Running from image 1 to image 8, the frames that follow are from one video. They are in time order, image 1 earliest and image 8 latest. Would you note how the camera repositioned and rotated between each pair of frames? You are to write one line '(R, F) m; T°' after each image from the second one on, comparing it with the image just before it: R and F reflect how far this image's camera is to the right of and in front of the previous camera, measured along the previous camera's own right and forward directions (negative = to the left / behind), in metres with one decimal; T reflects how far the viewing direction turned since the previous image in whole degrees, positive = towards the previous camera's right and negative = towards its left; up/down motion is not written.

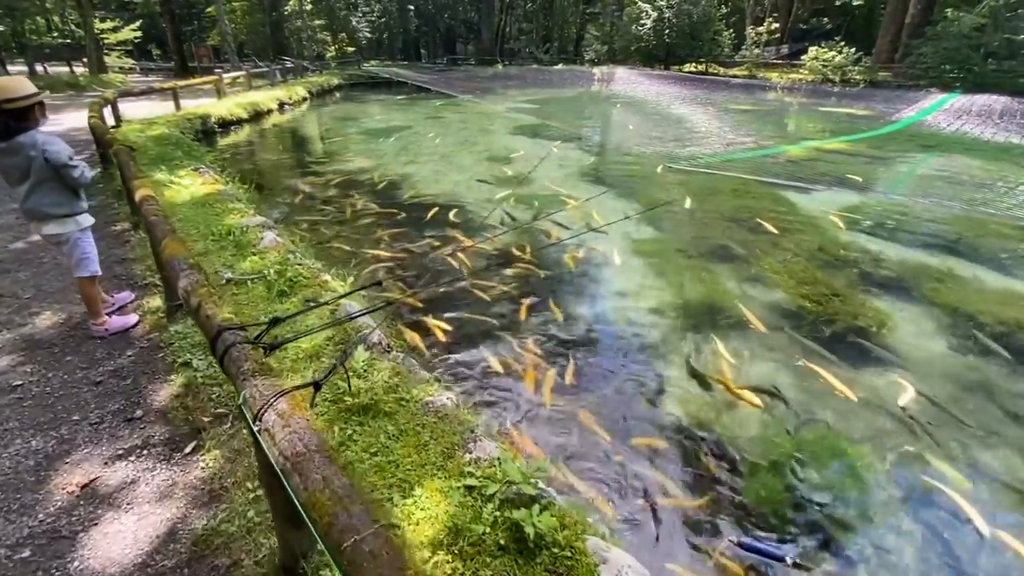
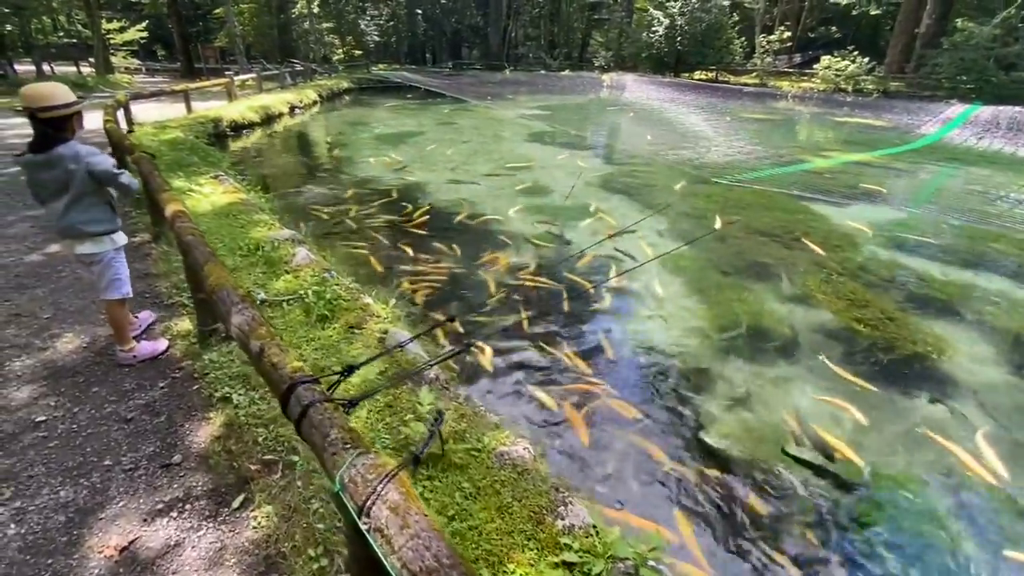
(-0.3, +0.2) m; 0°
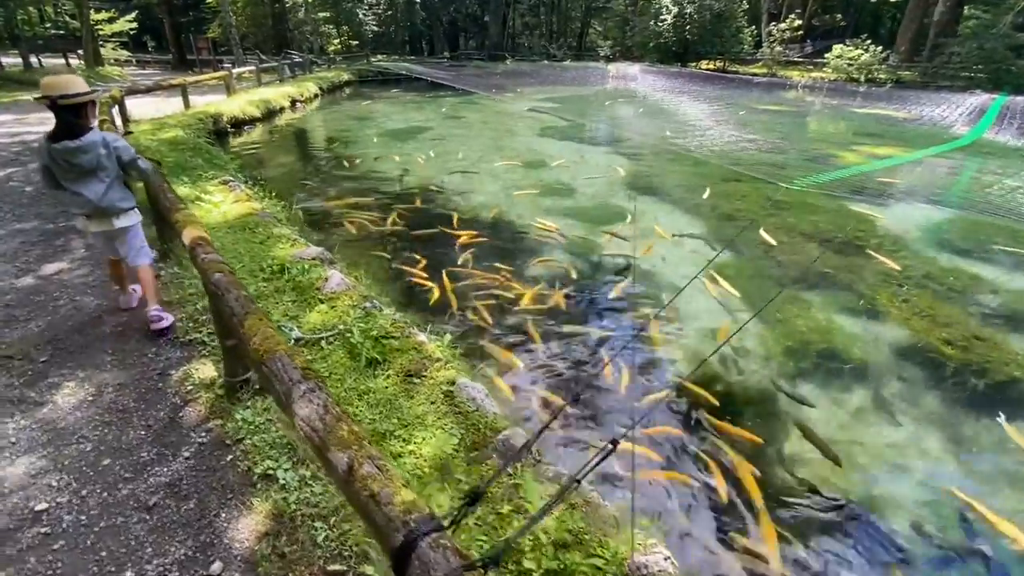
(-0.4, +0.4) m; 0°
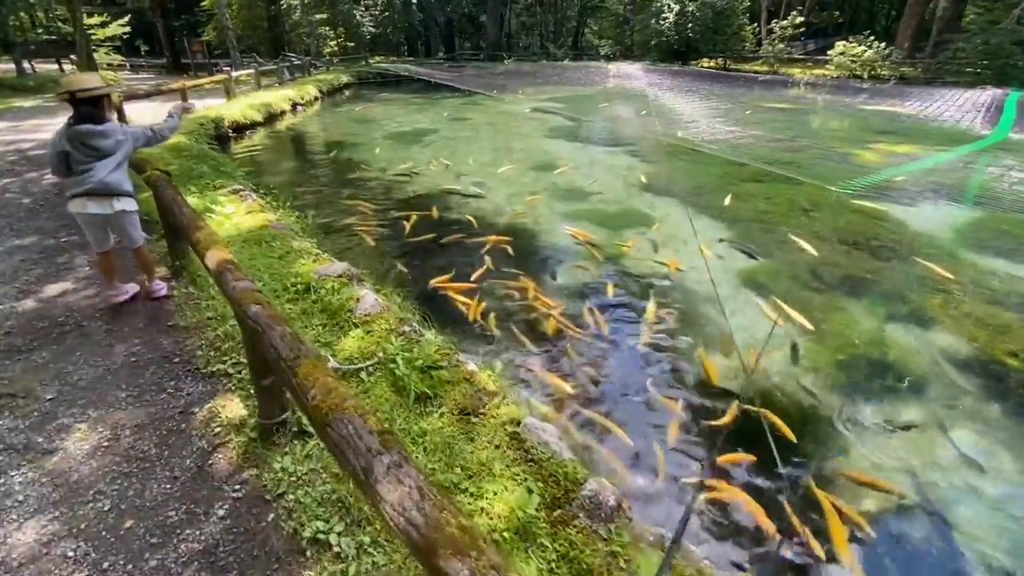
(-0.3, +0.2) m; 0°
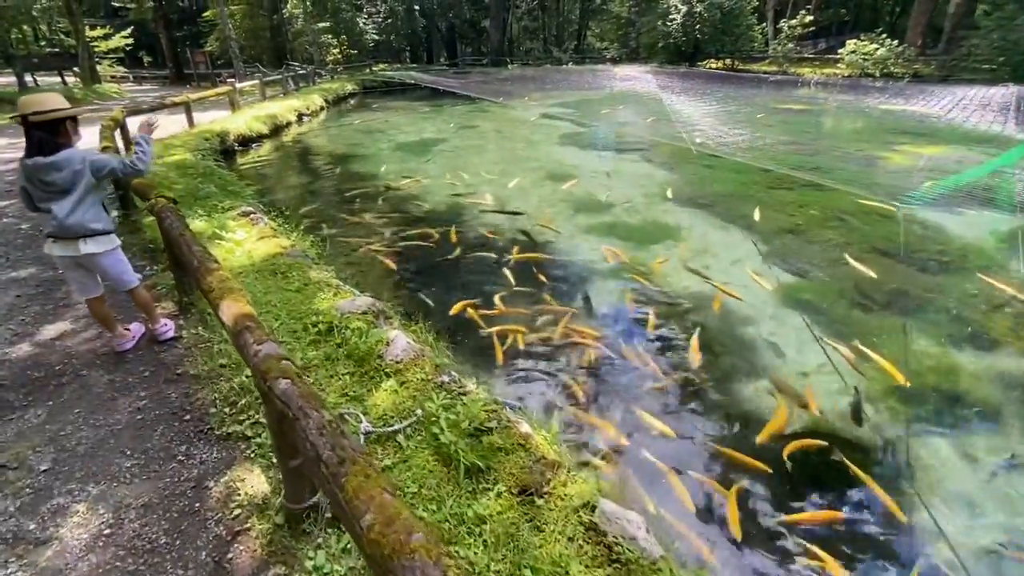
(-0.2, +0.3) m; 0°
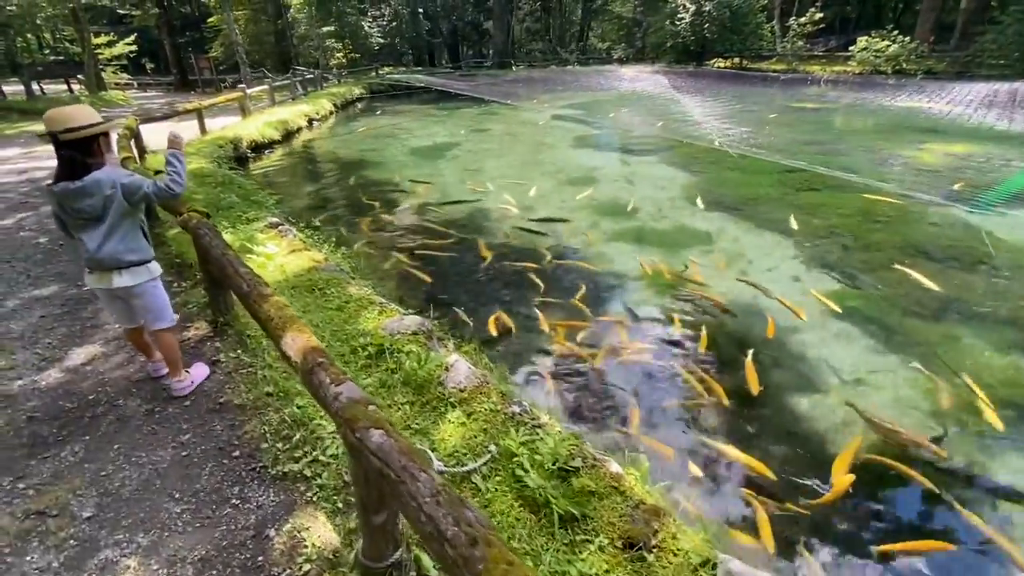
(-0.3, +0.2) m; 0°
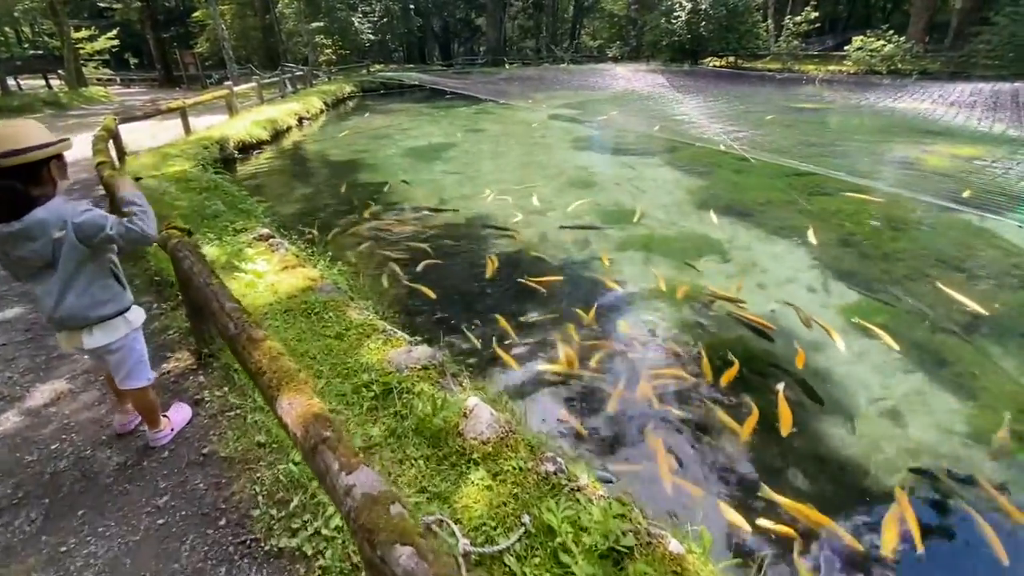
(-0.2, +0.3) m; +1°
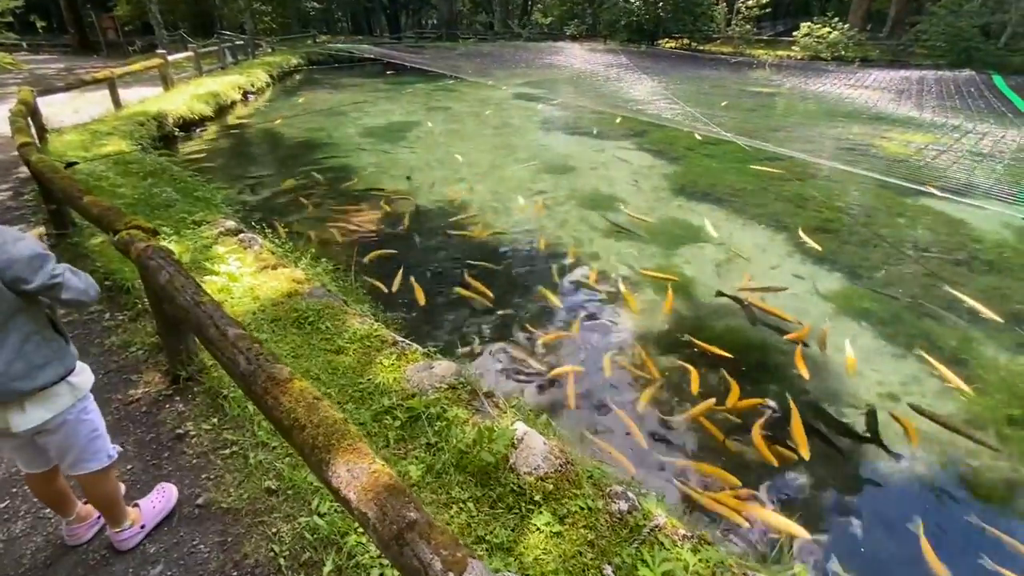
(-0.4, +0.3) m; +6°
